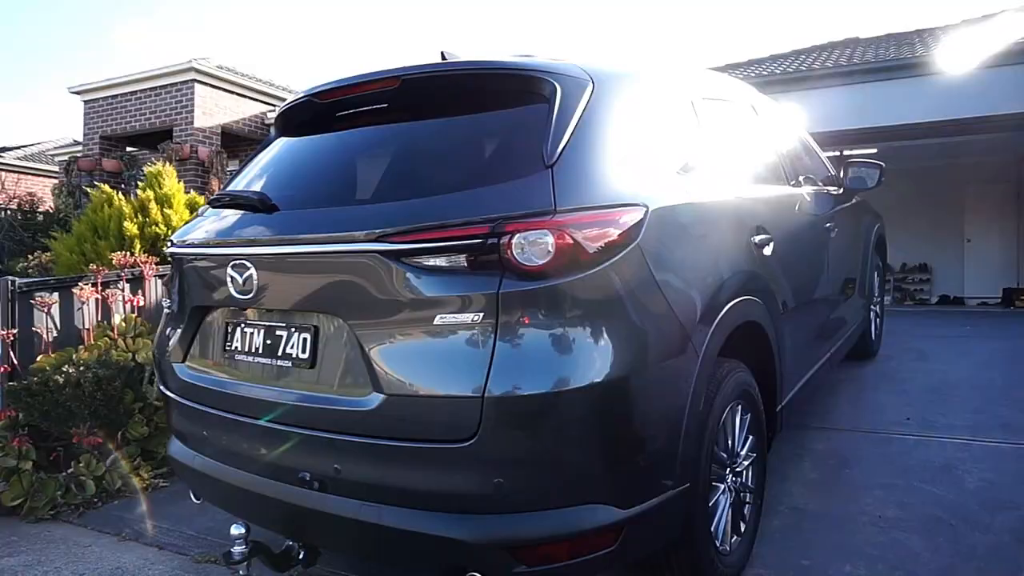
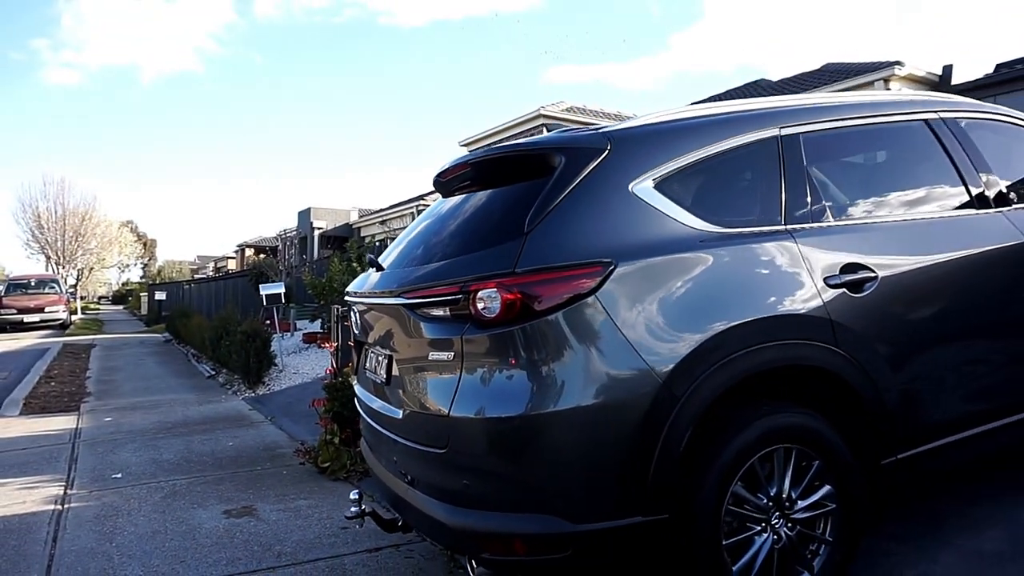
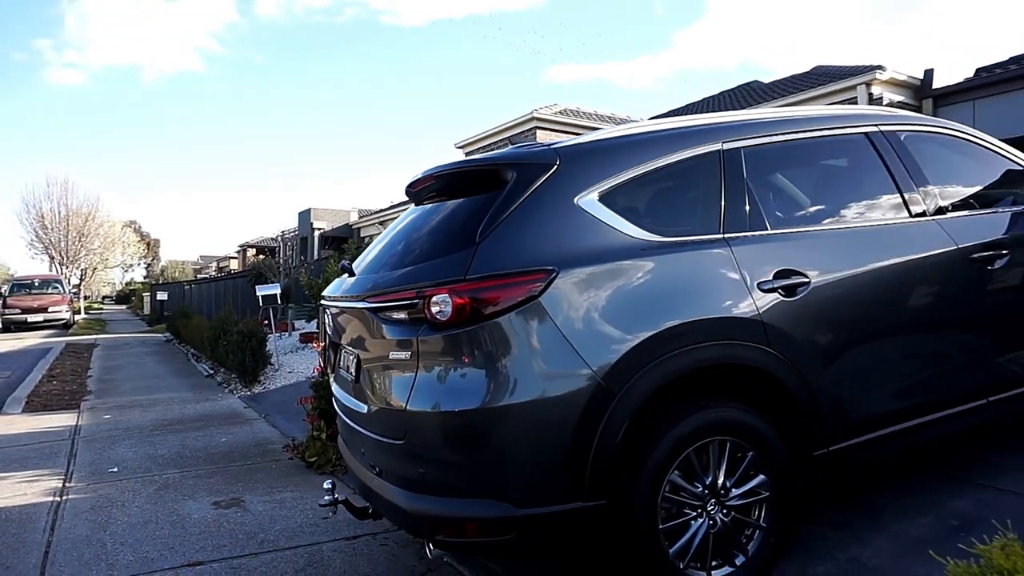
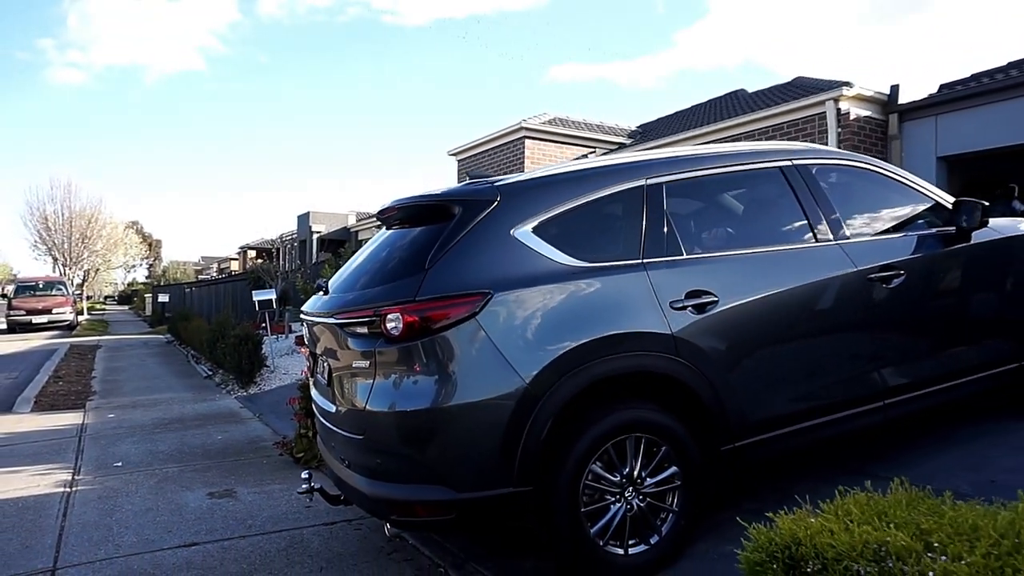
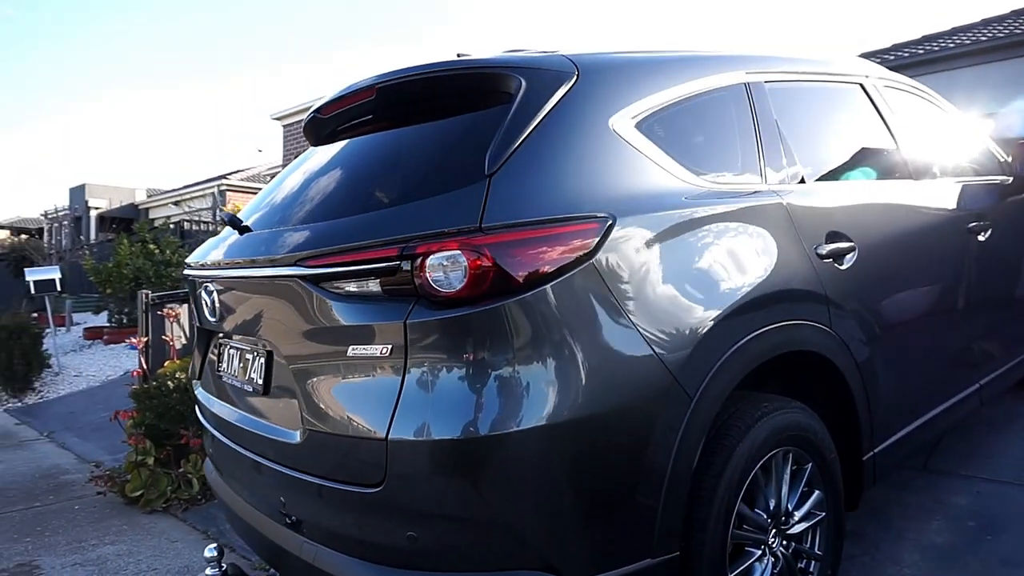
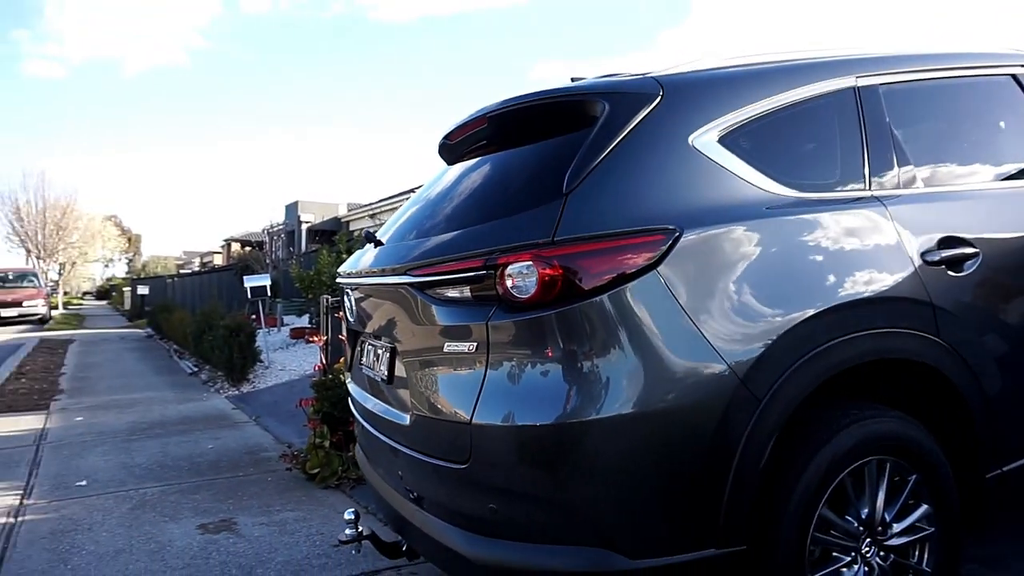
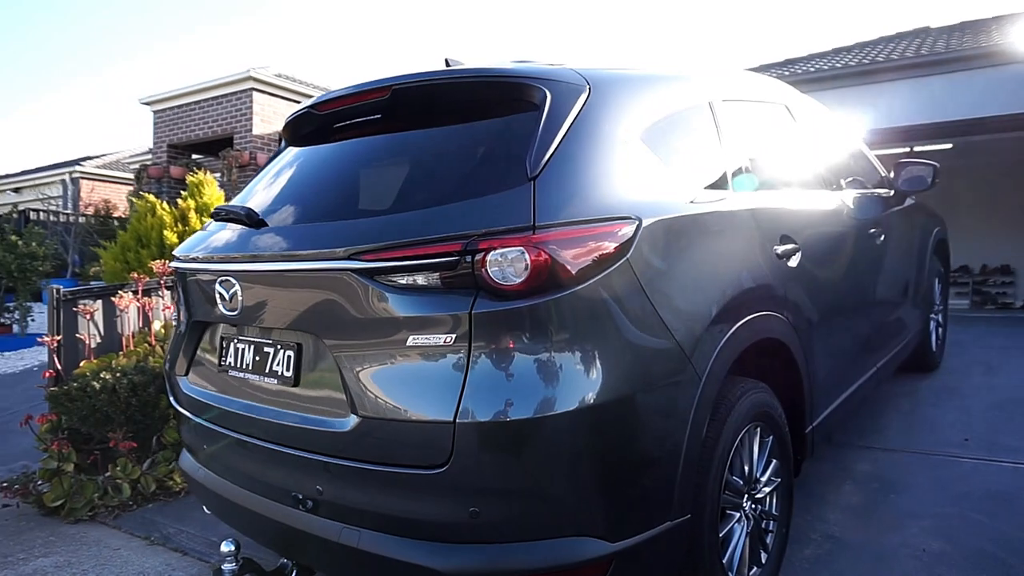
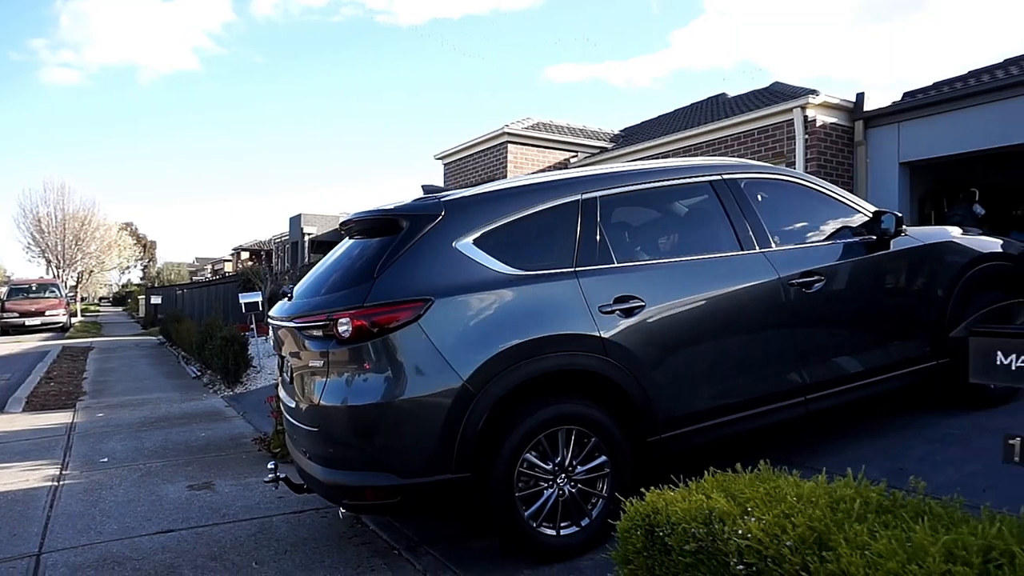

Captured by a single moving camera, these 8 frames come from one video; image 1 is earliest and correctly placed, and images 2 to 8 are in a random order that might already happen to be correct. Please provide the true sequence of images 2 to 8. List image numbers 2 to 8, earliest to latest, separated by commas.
7, 5, 6, 2, 3, 4, 8
